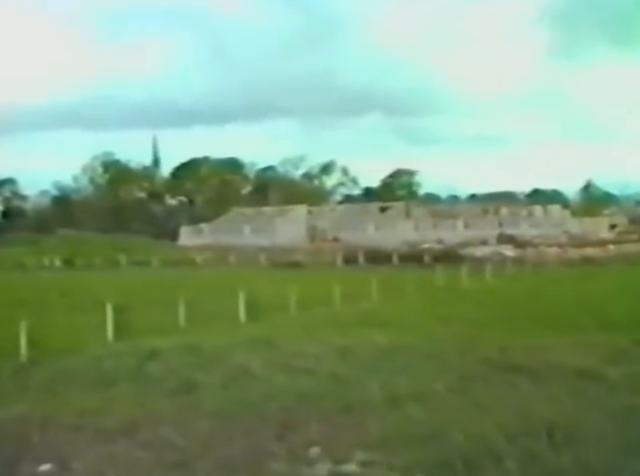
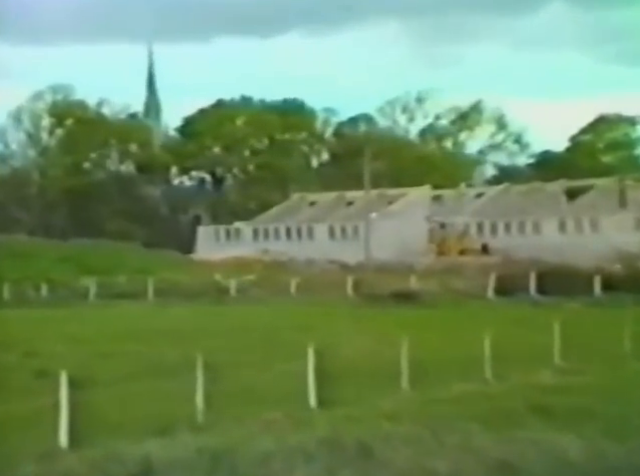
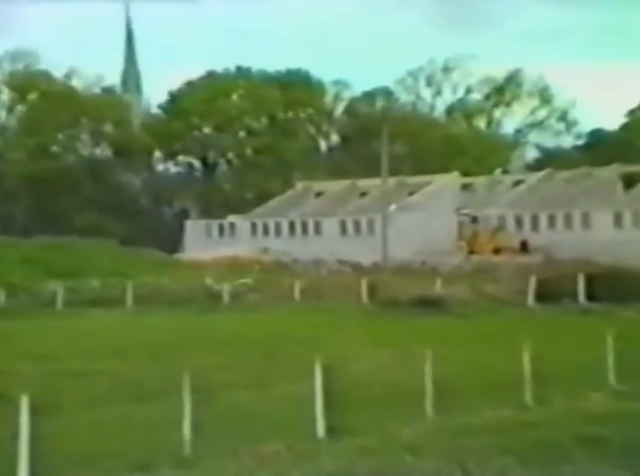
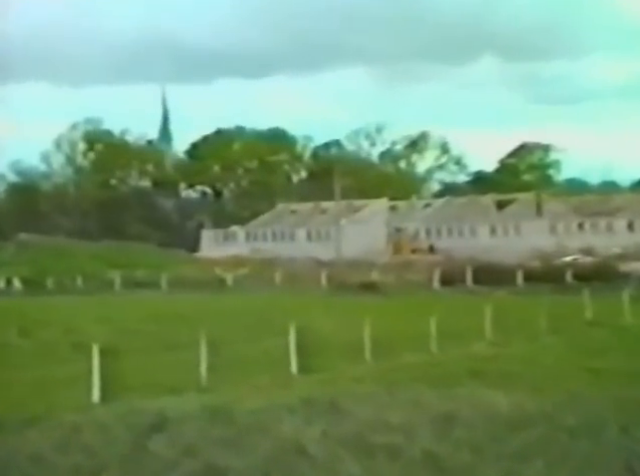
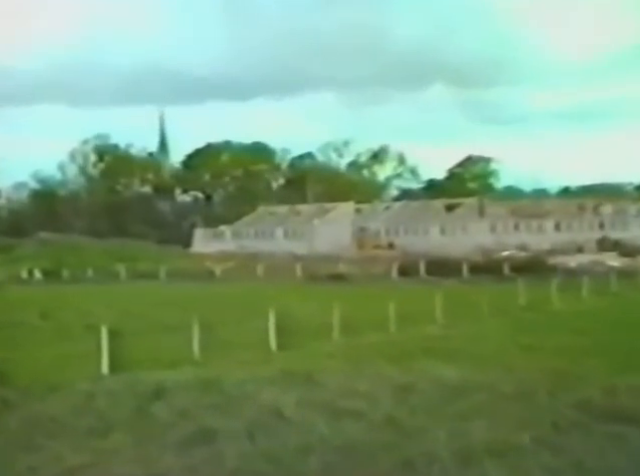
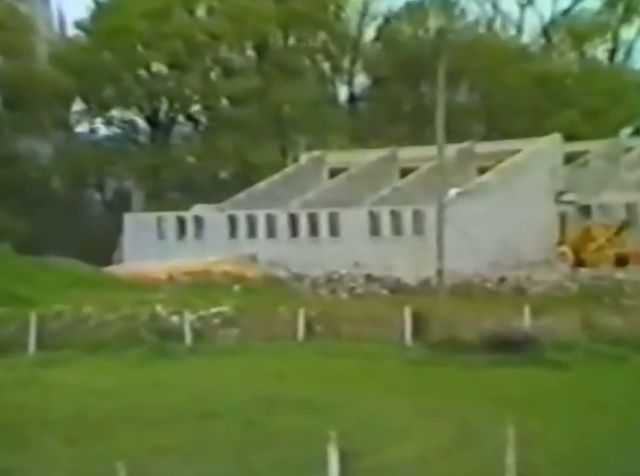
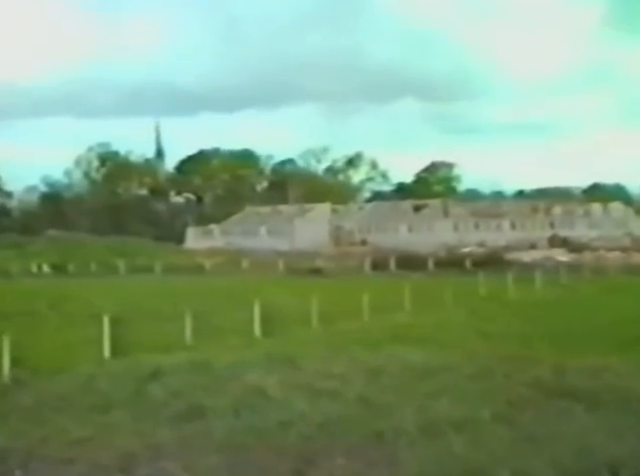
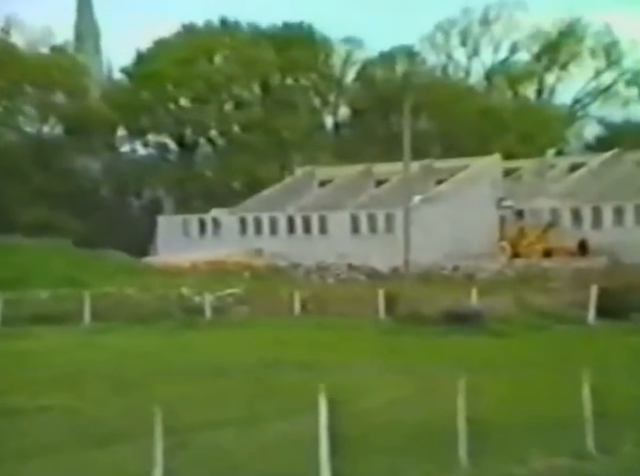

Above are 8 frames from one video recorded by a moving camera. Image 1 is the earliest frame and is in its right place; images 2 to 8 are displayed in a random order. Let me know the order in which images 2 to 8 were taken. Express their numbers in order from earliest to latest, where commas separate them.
7, 5, 4, 2, 3, 8, 6
